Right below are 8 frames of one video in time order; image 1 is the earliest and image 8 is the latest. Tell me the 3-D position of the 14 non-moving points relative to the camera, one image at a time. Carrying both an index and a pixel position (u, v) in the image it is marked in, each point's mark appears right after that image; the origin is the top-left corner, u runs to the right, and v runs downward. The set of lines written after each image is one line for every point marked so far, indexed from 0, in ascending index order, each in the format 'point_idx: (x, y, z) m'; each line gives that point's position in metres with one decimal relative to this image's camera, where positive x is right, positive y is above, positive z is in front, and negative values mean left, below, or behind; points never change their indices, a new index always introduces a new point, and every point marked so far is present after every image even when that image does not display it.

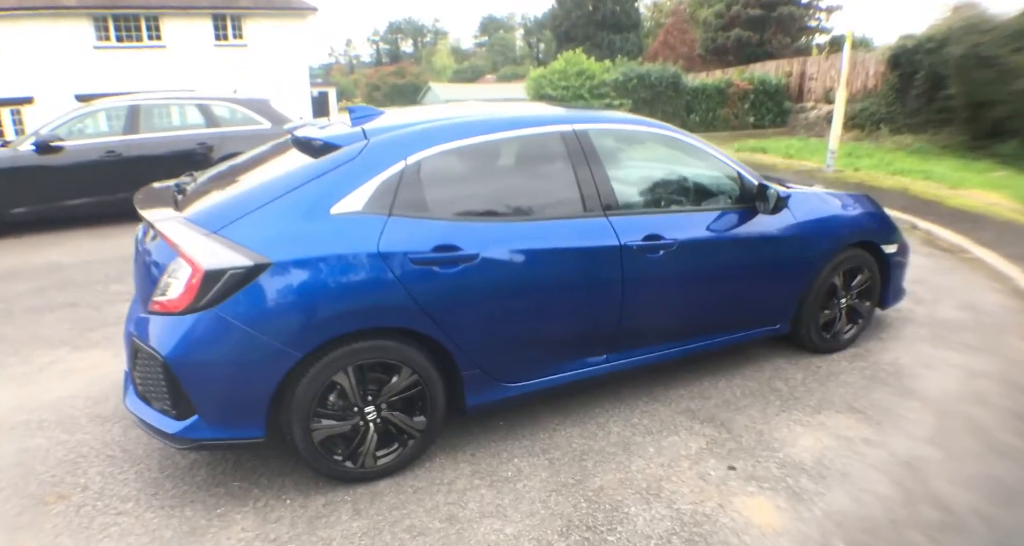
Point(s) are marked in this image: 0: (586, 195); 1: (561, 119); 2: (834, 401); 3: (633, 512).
0: (+0.3, +0.4, +2.8) m
1: (+0.2, +0.8, +2.9) m
2: (+1.8, -0.7, +3.2) m
3: (+0.5, -1.0, +2.4) m
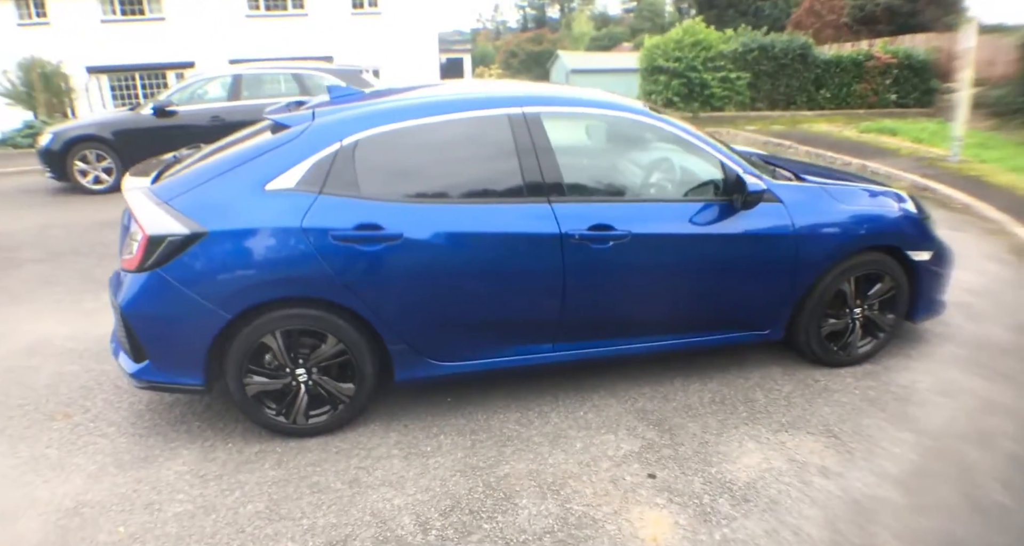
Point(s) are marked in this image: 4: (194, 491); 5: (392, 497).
0: (0.0, +0.4, +2.7) m
1: (0.0, +0.9, +2.8) m
2: (+1.5, -0.7, +2.9) m
3: (0.0, -0.9, +2.3) m
4: (-1.4, -0.9, +2.5) m
5: (-0.5, -0.9, +2.4) m
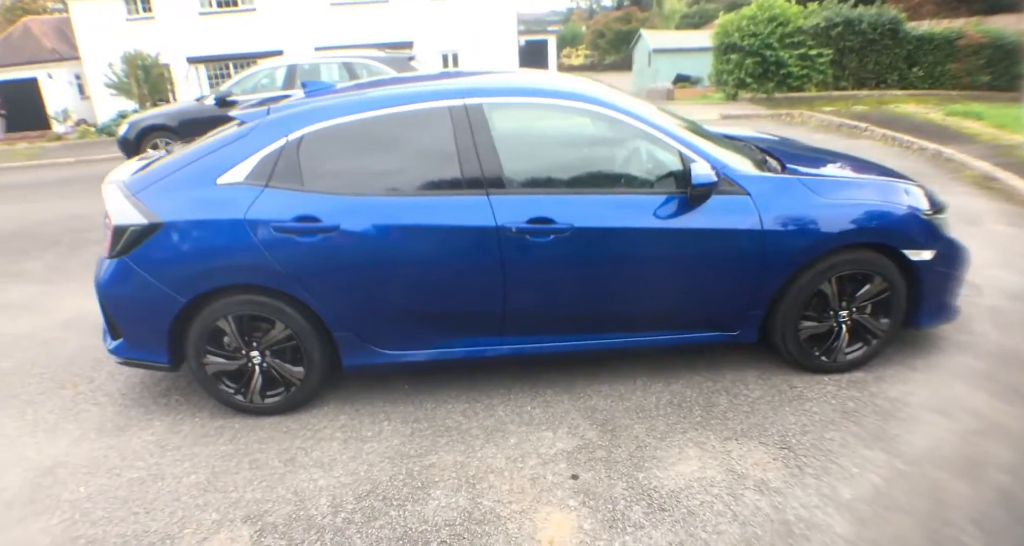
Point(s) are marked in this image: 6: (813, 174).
0: (-0.2, +0.5, +2.7) m
1: (-0.3, +0.9, +2.8) m
2: (+1.2, -0.7, +2.7) m
3: (-0.3, -0.9, +2.4) m
4: (-1.7, -0.9, +2.7) m
5: (-0.9, -0.9, +2.5) m
6: (+1.6, +0.5, +3.0) m
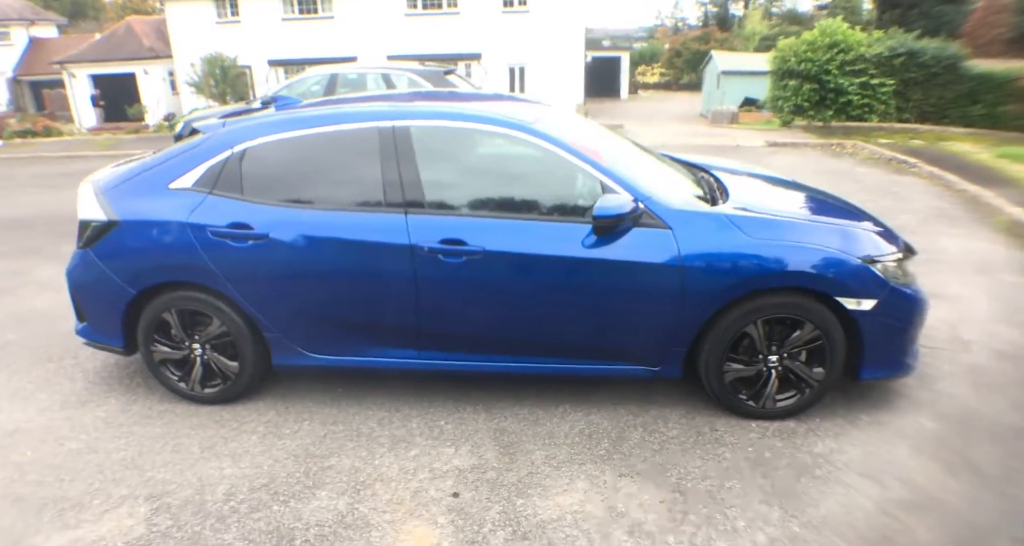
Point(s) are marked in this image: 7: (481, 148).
0: (-0.6, +0.4, +2.8) m
1: (-0.6, +0.8, +2.9) m
2: (+0.7, -0.9, +2.6) m
3: (-0.8, -1.0, +2.5) m
4: (-2.2, -0.8, +3.0) m
5: (-1.4, -0.9, +2.7) m
6: (+1.2, +0.3, +2.9) m
7: (0.0, +0.6, +2.9) m
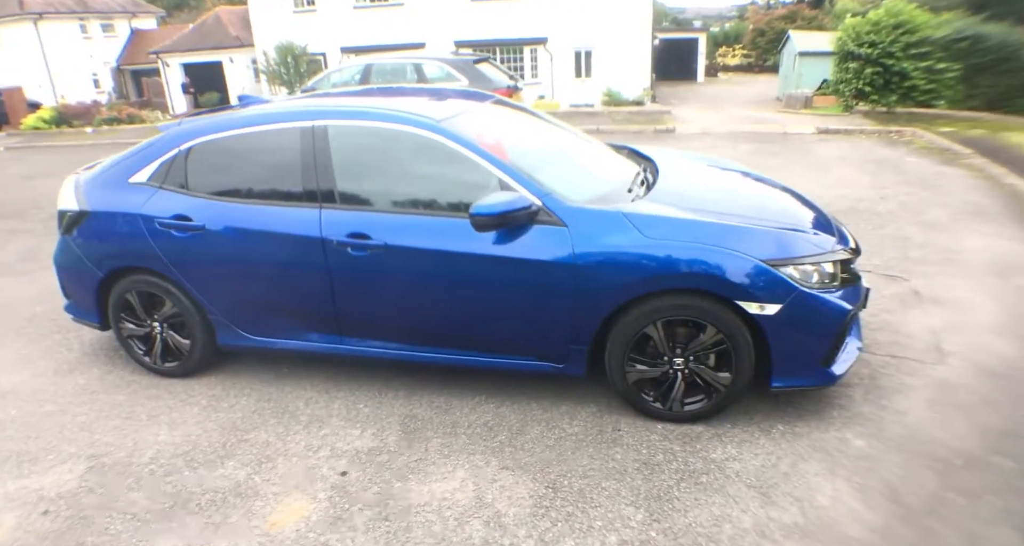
0: (-1.1, +0.5, +3.0) m
1: (-1.0, +0.9, +3.1) m
2: (+0.2, -0.9, +2.7) m
3: (-1.4, -0.9, +2.8) m
4: (-2.6, -0.7, +3.4) m
5: (-1.9, -0.8, +3.0) m
6: (+0.7, +0.3, +2.9) m
7: (-0.4, +0.6, +3.0) m
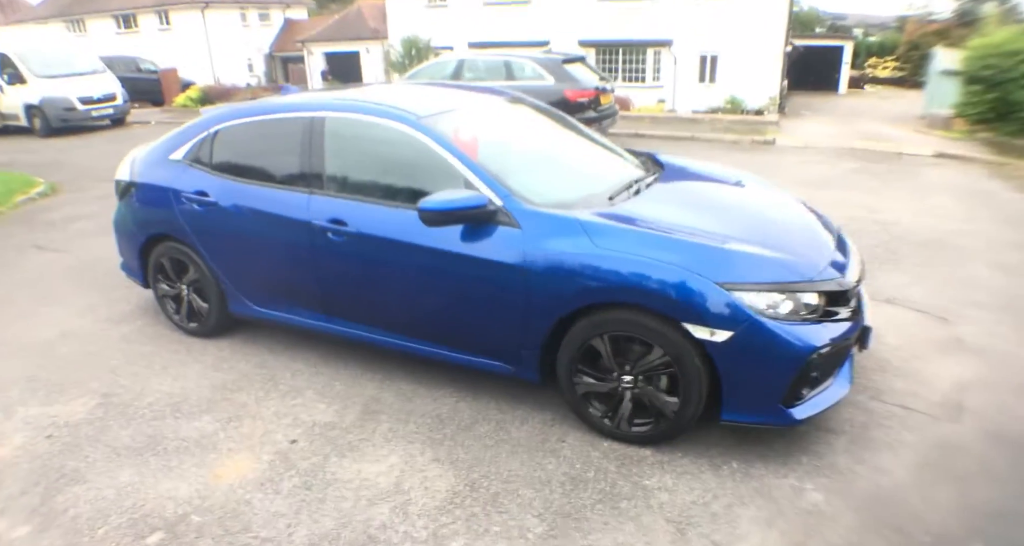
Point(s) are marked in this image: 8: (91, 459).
0: (-1.2, +0.6, +3.3) m
1: (-1.1, +1.0, +3.4) m
2: (-0.1, -0.9, +2.8) m
3: (-1.7, -0.8, +3.1) m
4: (-2.8, -0.5, +3.9) m
5: (-2.1, -0.7, +3.4) m
6: (+0.6, +0.2, +2.8) m
7: (-0.6, +0.7, +3.1) m
8: (-2.0, -0.9, +2.8) m
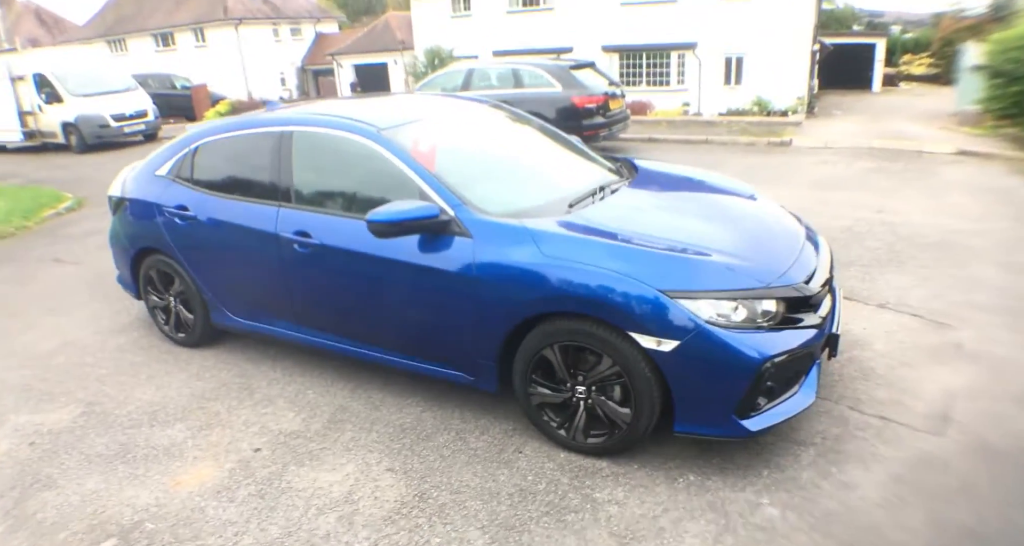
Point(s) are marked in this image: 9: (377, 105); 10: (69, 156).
0: (-1.4, +0.5, +3.3) m
1: (-1.3, +0.9, +3.4) m
2: (-0.4, -1.0, +2.8) m
3: (-1.9, -0.9, +3.2) m
4: (-2.9, -0.6, +4.1) m
5: (-2.3, -0.7, +3.6) m
6: (+0.3, +0.2, +2.8) m
7: (-0.8, +0.6, +3.1) m
8: (-2.2, -1.0, +2.9) m
9: (-0.9, +1.1, +3.8) m
10: (-11.1, +2.9, +14.4) m
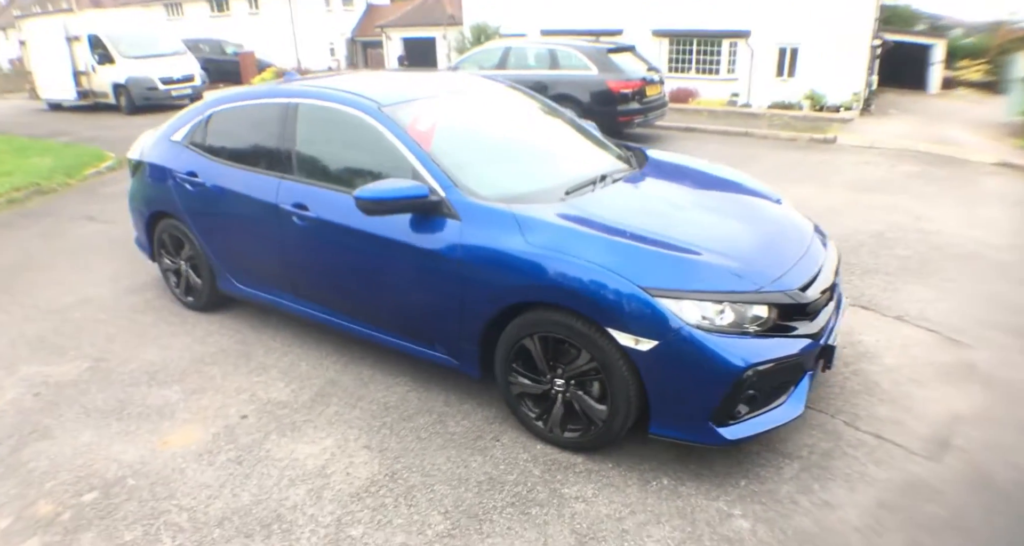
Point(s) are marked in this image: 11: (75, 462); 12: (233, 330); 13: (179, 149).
0: (-1.4, +0.7, +3.4) m
1: (-1.3, +1.1, +3.5) m
2: (-0.5, -0.9, +2.8) m
3: (-2.0, -0.7, +3.3) m
4: (-2.9, -0.3, +4.3) m
5: (-2.3, -0.5, +3.7) m
6: (+0.3, +0.2, +2.7) m
7: (-0.8, +0.7, +3.1) m
8: (-2.4, -0.8, +3.0) m
9: (-0.8, +1.3, +3.8) m
10: (-10.2, +4.1, +14.9) m
11: (-2.1, -0.9, +2.7) m
12: (-1.9, -0.4, +4.0) m
13: (-2.2, +0.8, +3.9) m
